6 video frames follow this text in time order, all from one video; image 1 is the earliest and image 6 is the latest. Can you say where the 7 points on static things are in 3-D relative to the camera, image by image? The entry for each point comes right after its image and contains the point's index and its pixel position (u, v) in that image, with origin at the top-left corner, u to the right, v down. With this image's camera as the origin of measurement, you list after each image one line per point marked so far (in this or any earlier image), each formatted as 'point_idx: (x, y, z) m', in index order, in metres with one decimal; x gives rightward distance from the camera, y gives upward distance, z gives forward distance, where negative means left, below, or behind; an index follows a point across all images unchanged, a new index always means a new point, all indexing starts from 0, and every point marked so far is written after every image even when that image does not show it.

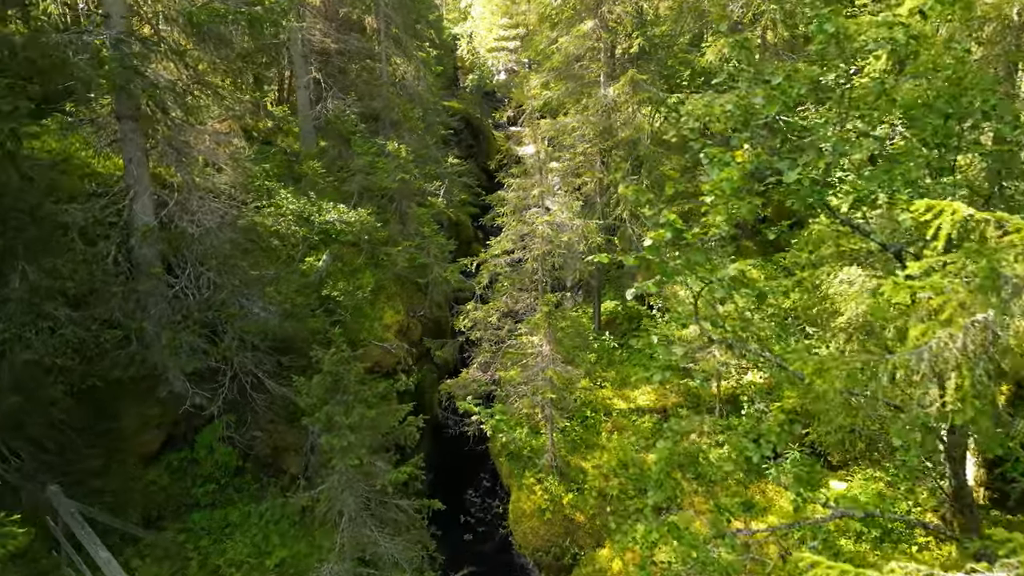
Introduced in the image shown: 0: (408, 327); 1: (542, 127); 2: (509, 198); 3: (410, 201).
0: (-2.0, -0.7, +13.7) m
1: (+0.5, +3.0, +12.8) m
2: (-0.1, +1.5, +12.0) m
3: (-2.2, +1.9, +15.1) m
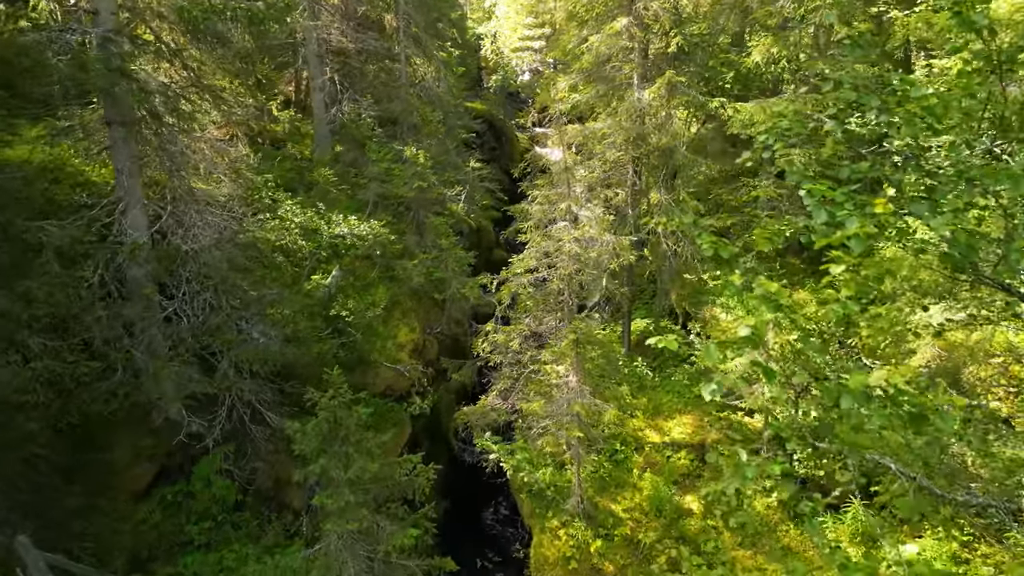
0: (-1.6, -1.0, +12.8) m
1: (+1.0, +2.6, +11.8) m
2: (+0.3, +1.2, +11.1) m
3: (-1.7, +1.6, +14.2) m
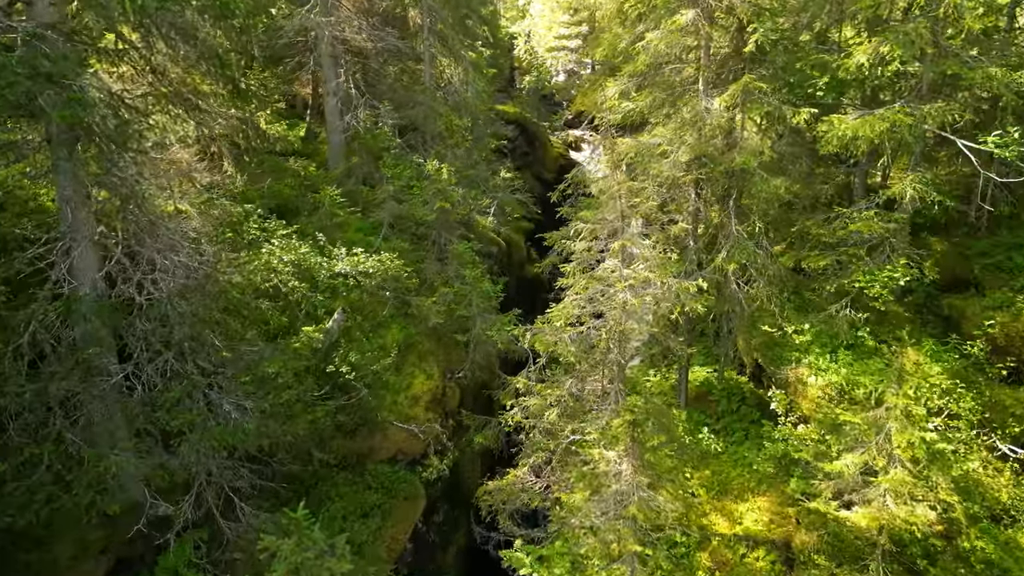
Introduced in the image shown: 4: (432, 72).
0: (-1.1, -1.7, +10.9) m
1: (+1.5, +2.0, +9.8) m
2: (+0.8, +0.6, +9.1) m
3: (-1.1, +1.0, +12.3) m
4: (-1.8, +4.9, +16.0) m
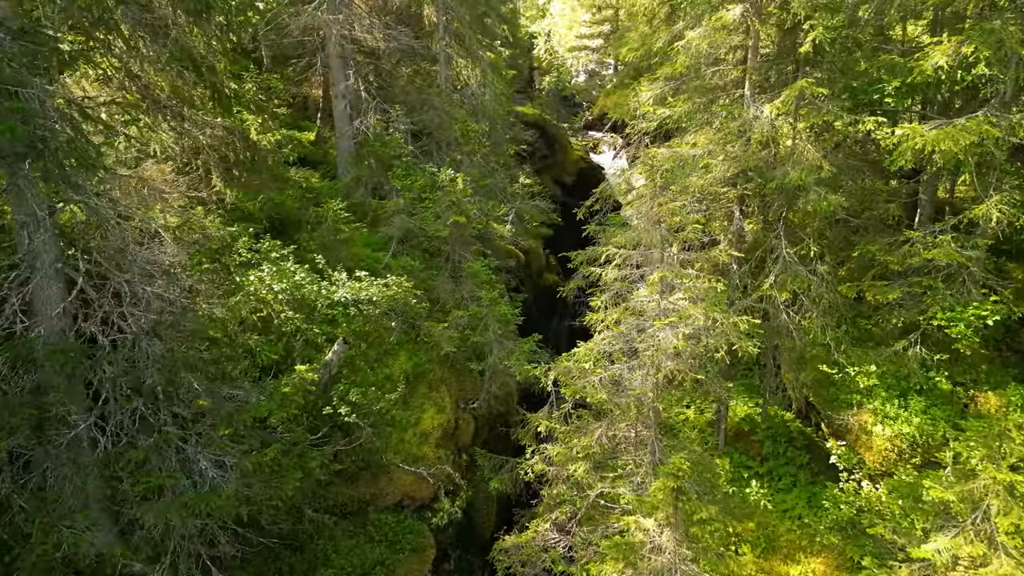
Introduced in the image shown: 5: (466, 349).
0: (-0.8, -2.0, +9.9) m
1: (+1.8, +1.6, +8.8) m
2: (+1.1, +0.2, +8.0) m
3: (-0.7, +0.6, +11.3) m
4: (-1.4, +4.6, +15.0) m
5: (-0.7, -0.9, +10.5) m
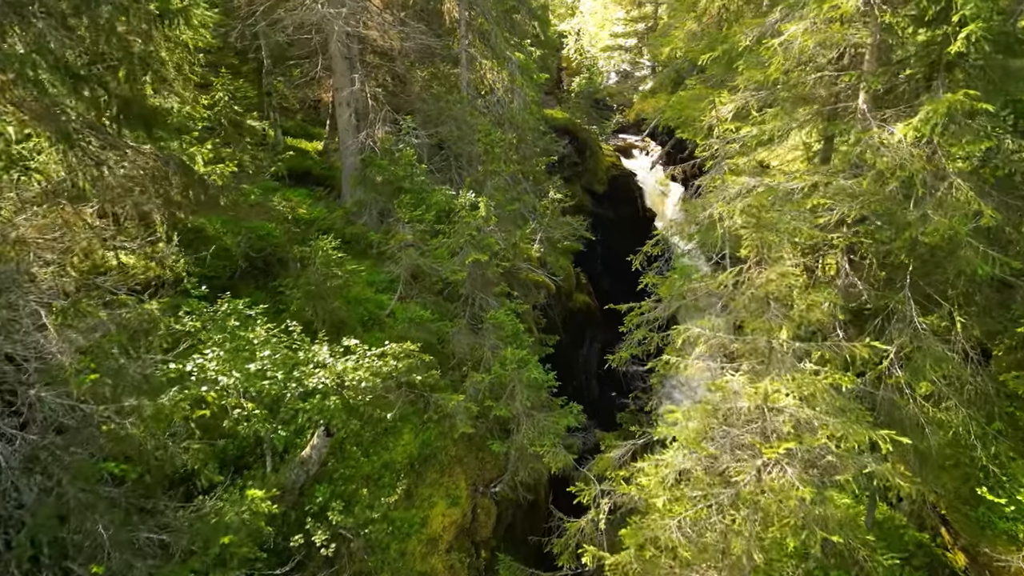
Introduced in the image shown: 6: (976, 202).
0: (-0.4, -2.7, +7.9) m
1: (+2.1, +0.9, +6.6) m
2: (+1.4, -0.5, +5.9) m
3: (-0.3, -0.1, +9.3) m
4: (-0.8, +3.9, +13.0) m
5: (-0.3, -1.6, +8.4) m
6: (+3.7, +0.7, +5.7) m
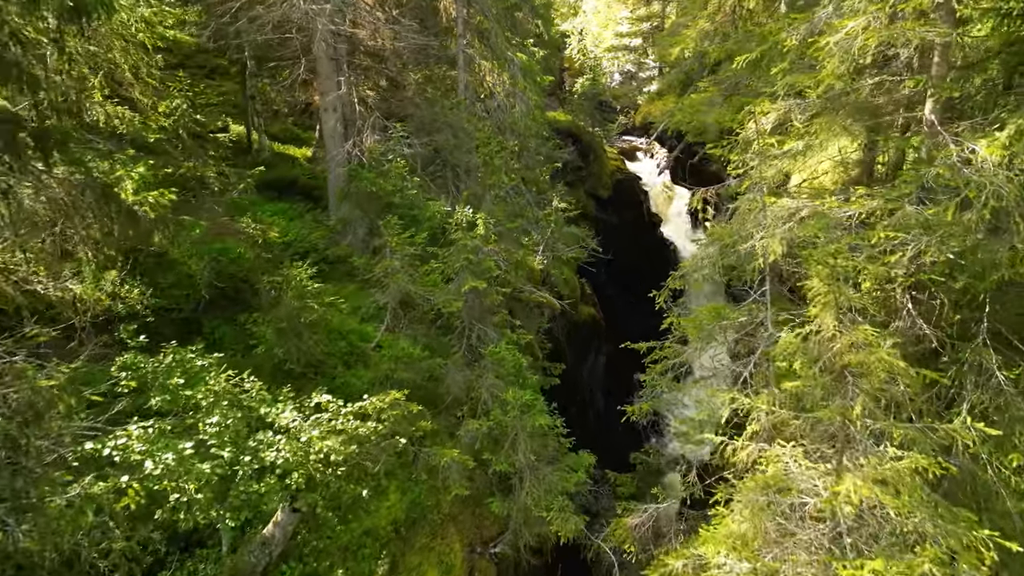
0: (-0.4, -3.1, +6.8) m
1: (+2.2, +0.5, +5.6) m
2: (+1.4, -0.9, +4.9) m
3: (-0.3, -0.4, +8.2) m
4: (-0.7, +3.5, +12.0) m
5: (-0.3, -2.0, +7.4) m
6: (+3.8, +0.3, +4.7) m
